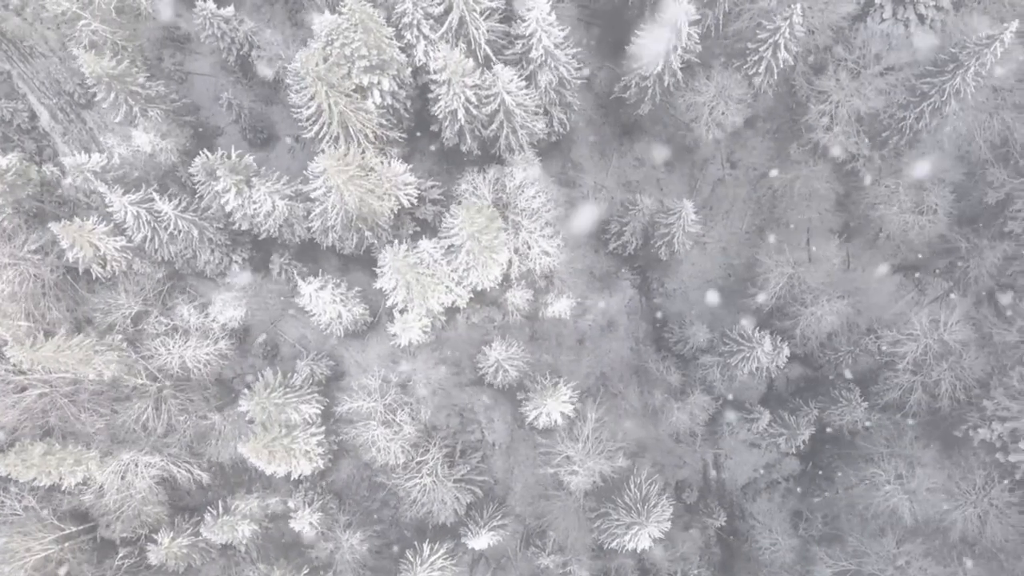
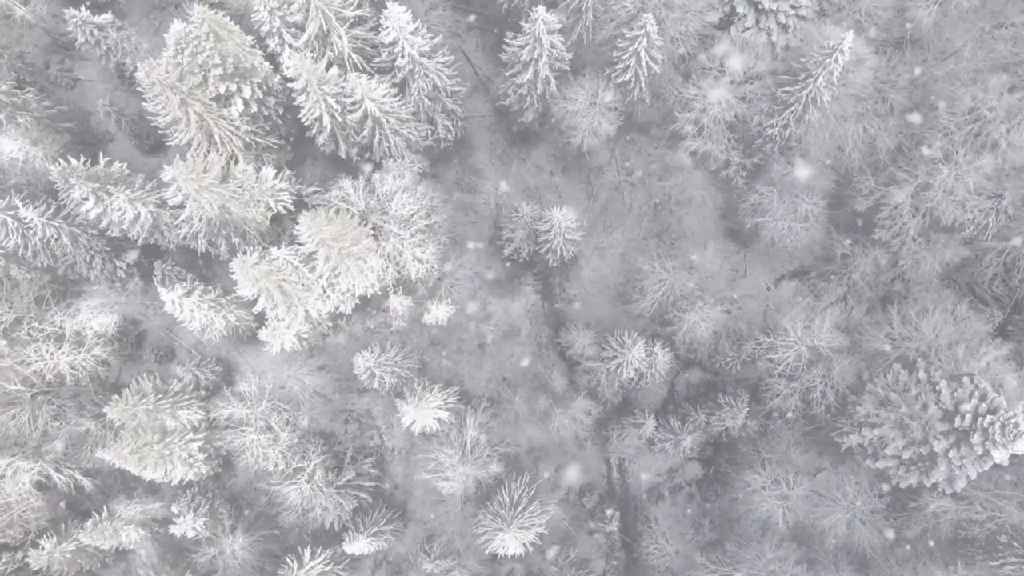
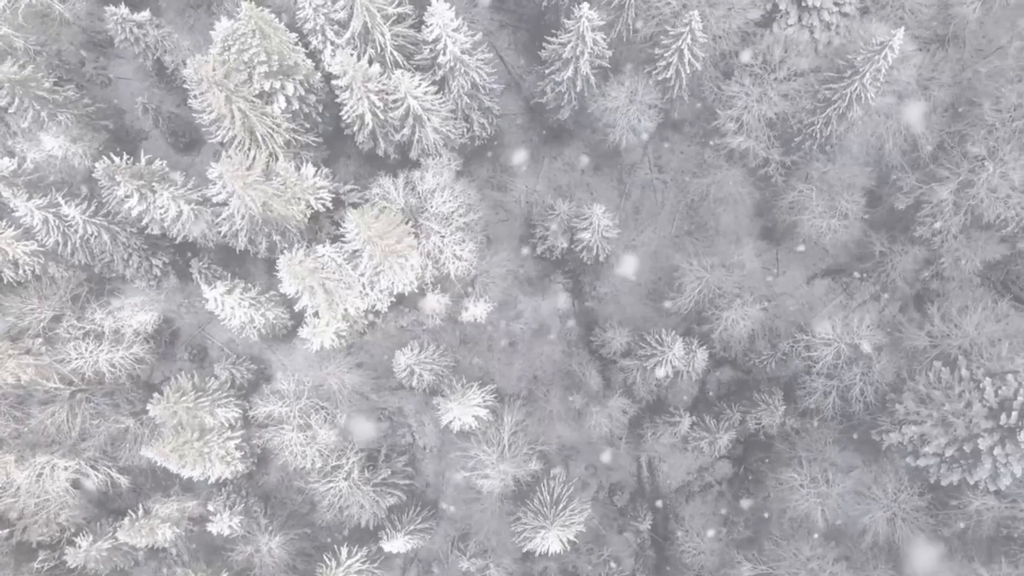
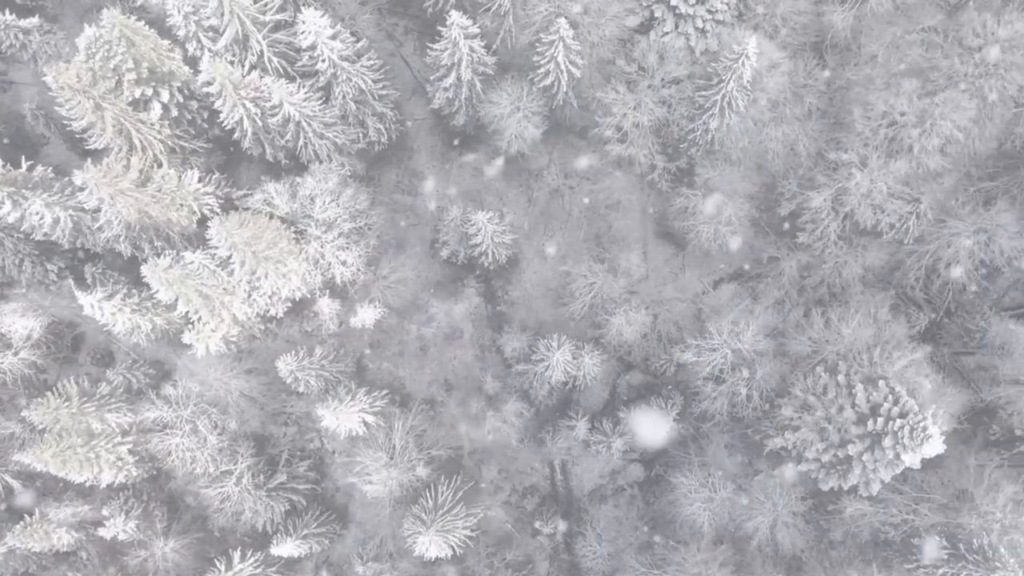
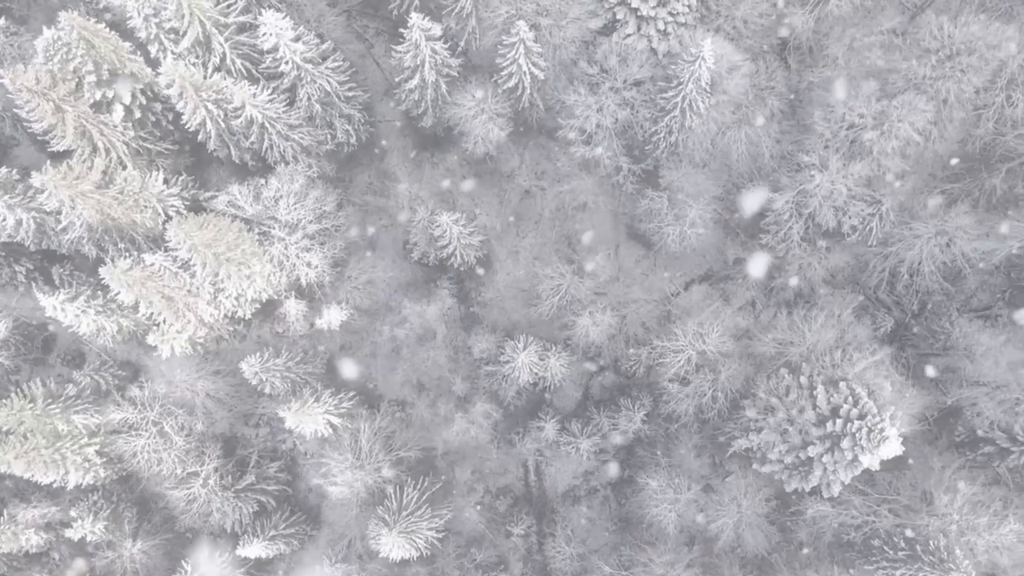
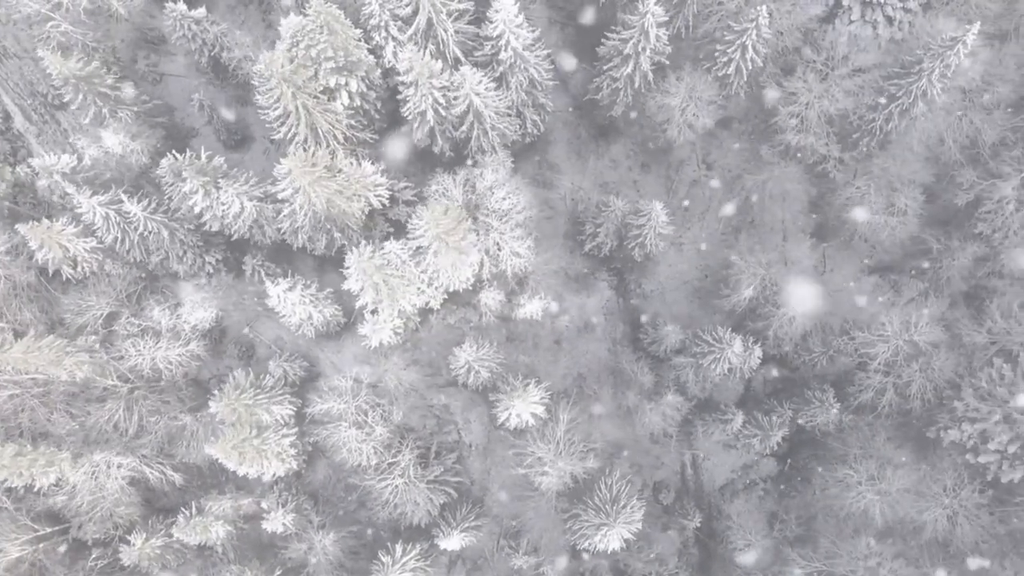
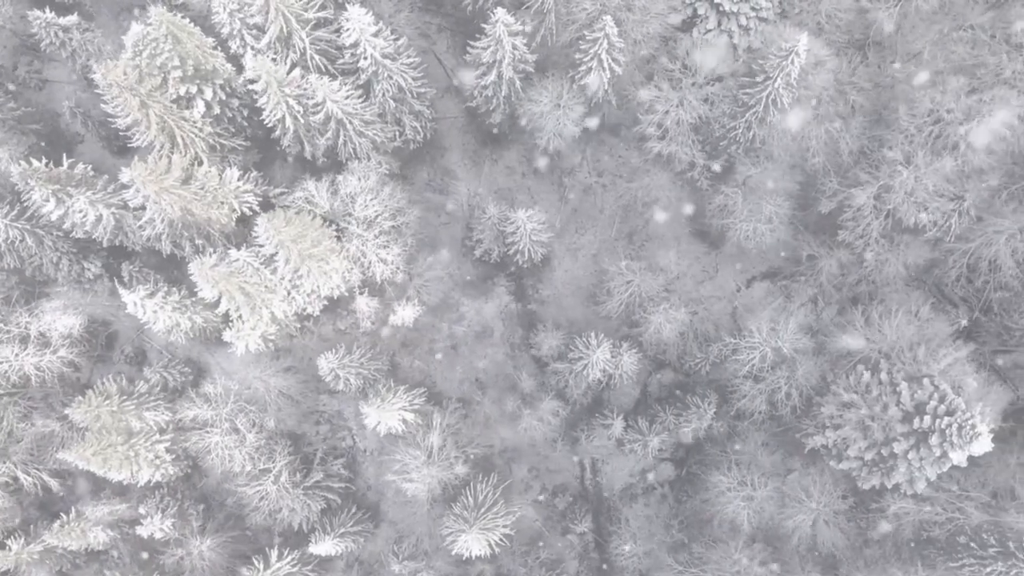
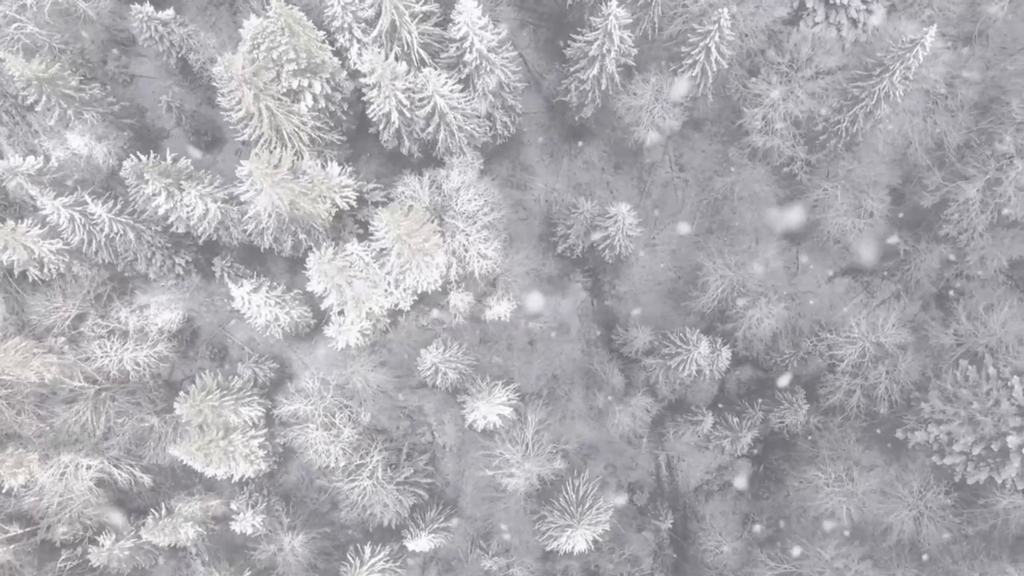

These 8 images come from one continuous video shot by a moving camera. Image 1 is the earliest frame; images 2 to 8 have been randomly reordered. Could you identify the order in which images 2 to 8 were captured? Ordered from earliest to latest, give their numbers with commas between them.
6, 8, 3, 2, 7, 4, 5
